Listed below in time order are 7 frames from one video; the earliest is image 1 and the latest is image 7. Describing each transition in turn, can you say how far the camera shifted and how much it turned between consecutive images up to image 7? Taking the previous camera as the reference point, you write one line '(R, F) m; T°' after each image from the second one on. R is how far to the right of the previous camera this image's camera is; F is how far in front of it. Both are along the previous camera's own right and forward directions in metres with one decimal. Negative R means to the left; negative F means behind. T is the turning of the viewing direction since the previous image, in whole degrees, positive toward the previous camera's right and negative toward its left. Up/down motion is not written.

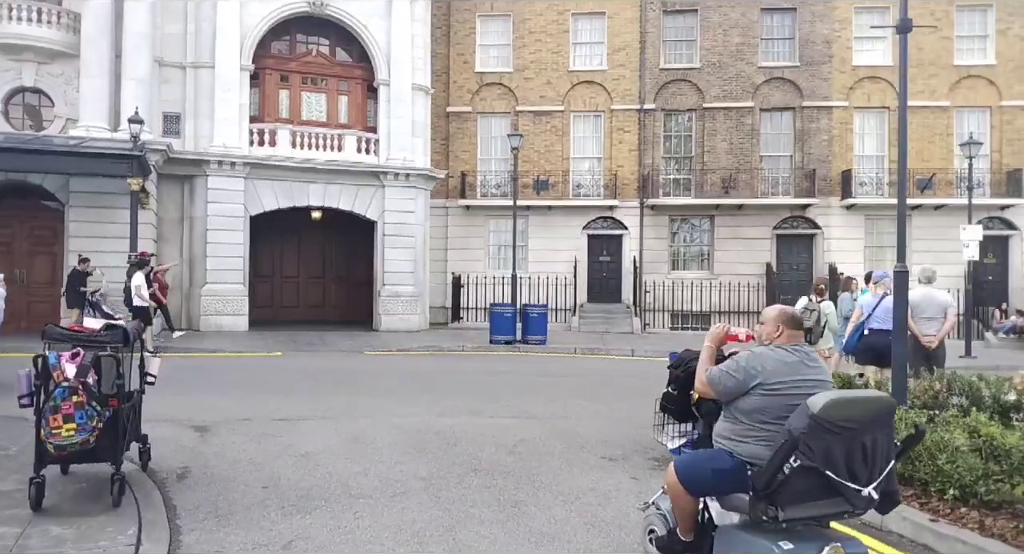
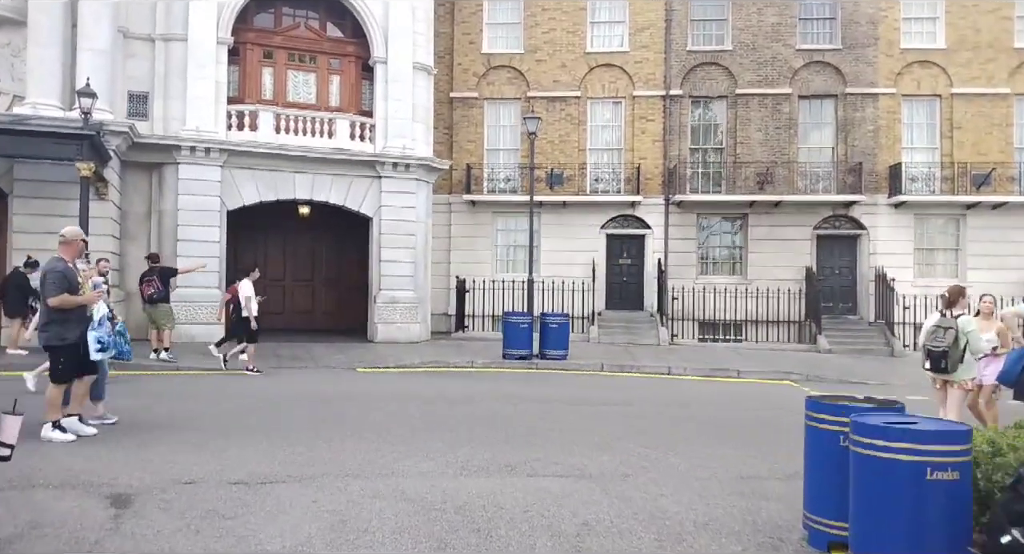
(-0.5, +2.8) m; 0°
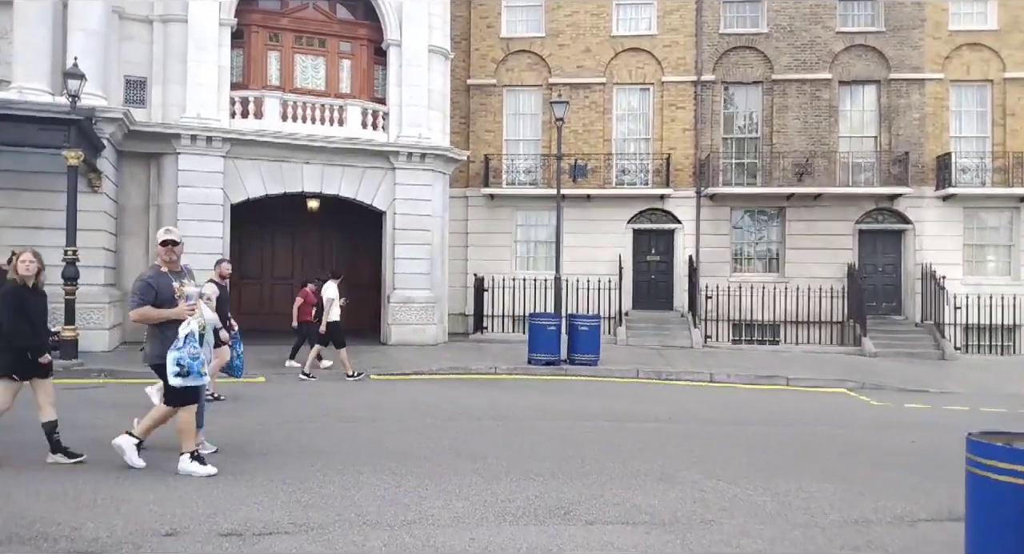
(-0.4, +1.4) m; -1°
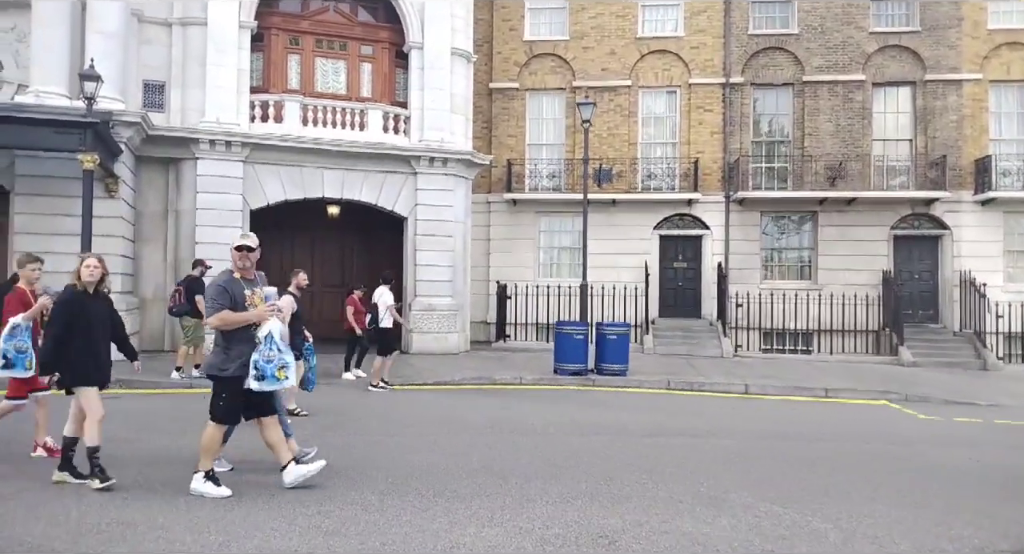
(-0.2, +0.5) m; -1°
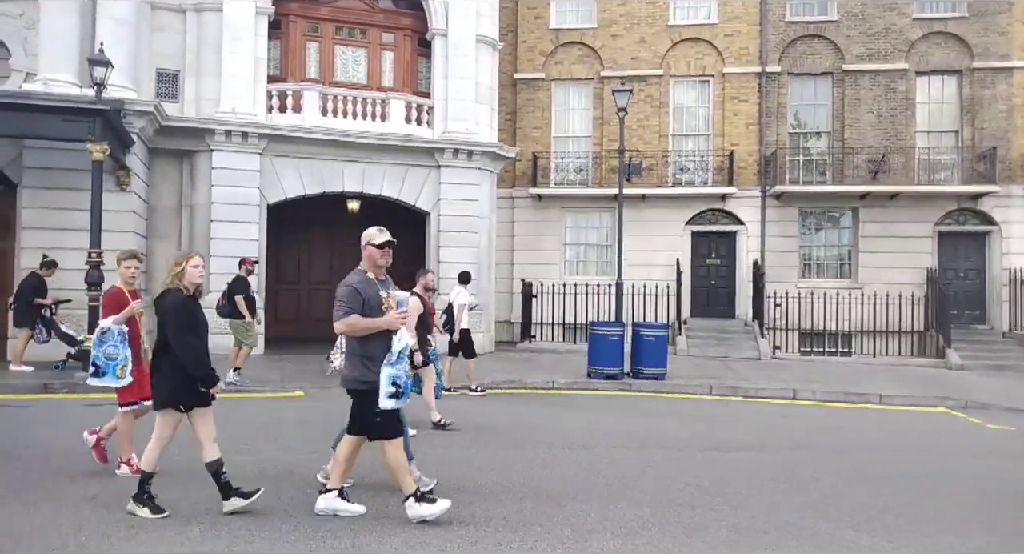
(-0.4, +0.9) m; -1°
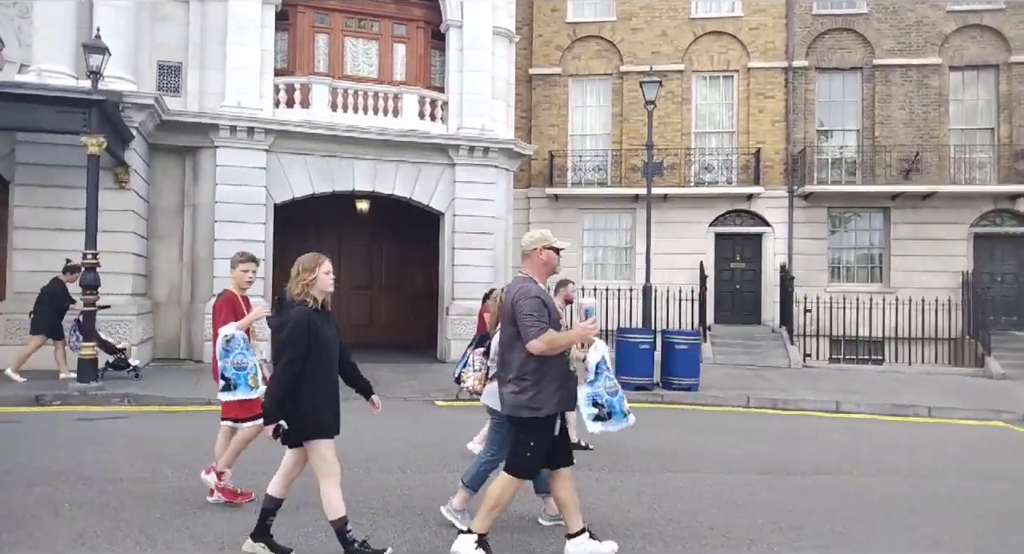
(-0.4, +0.9) m; 0°
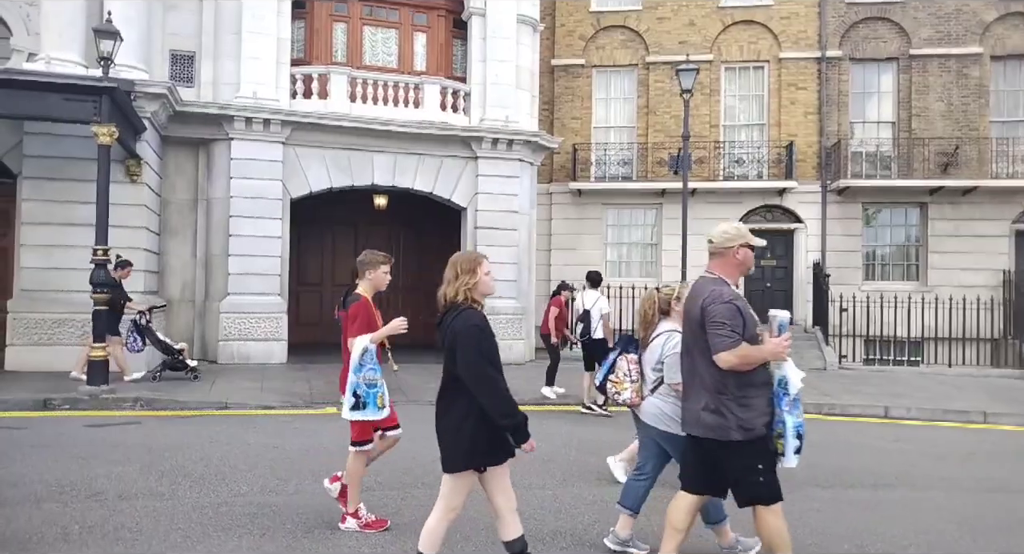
(-0.4, +0.7) m; -1°
